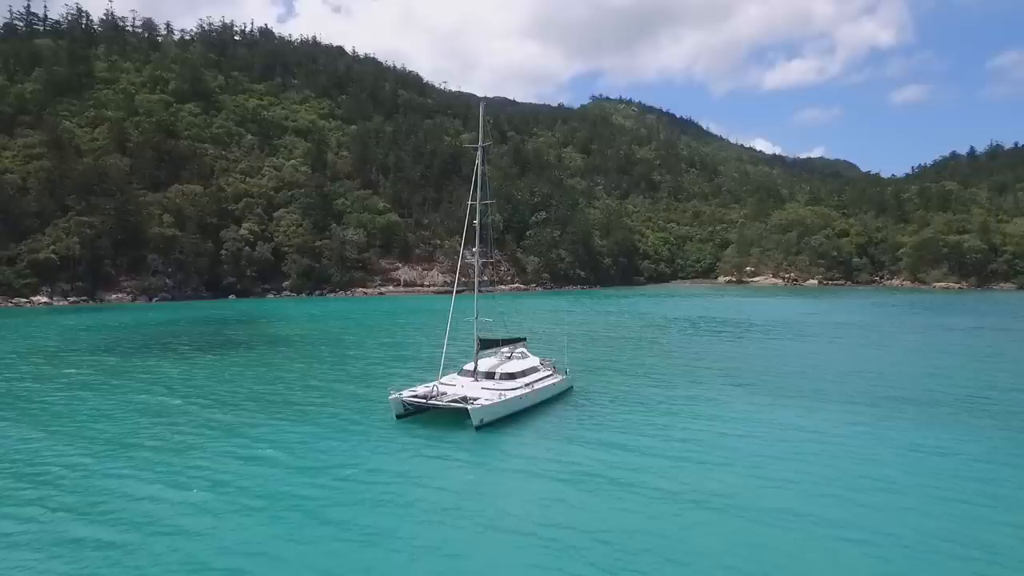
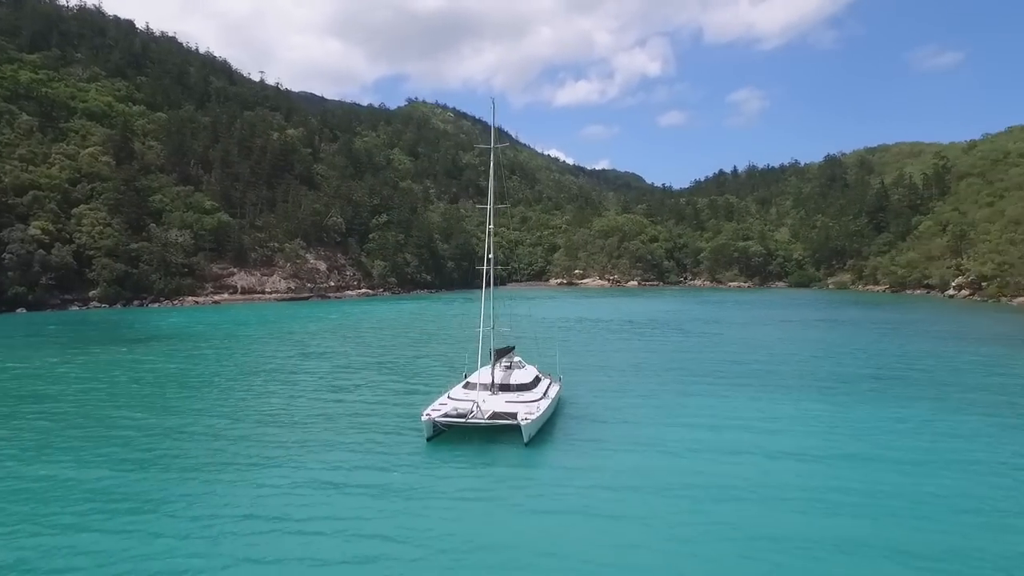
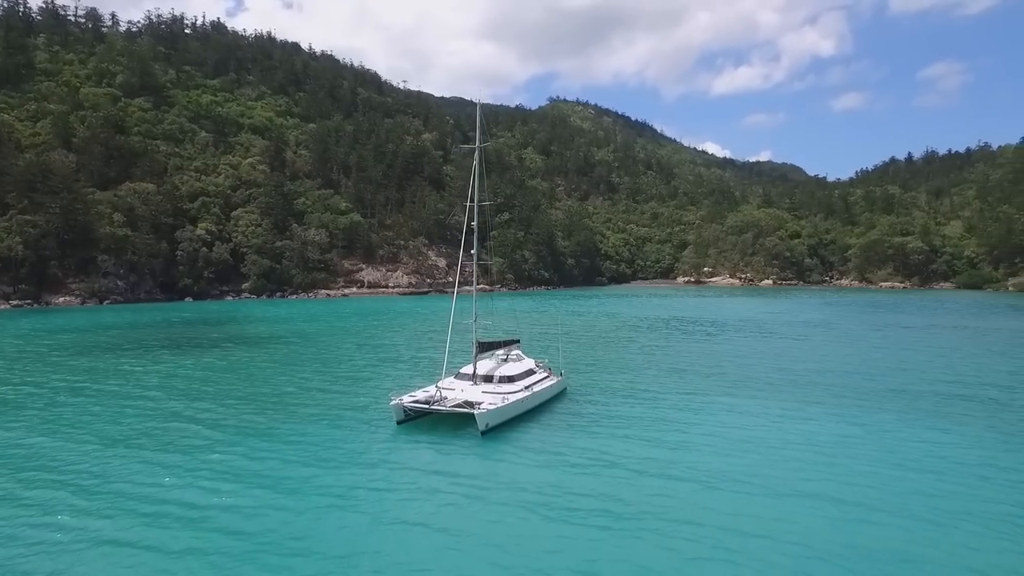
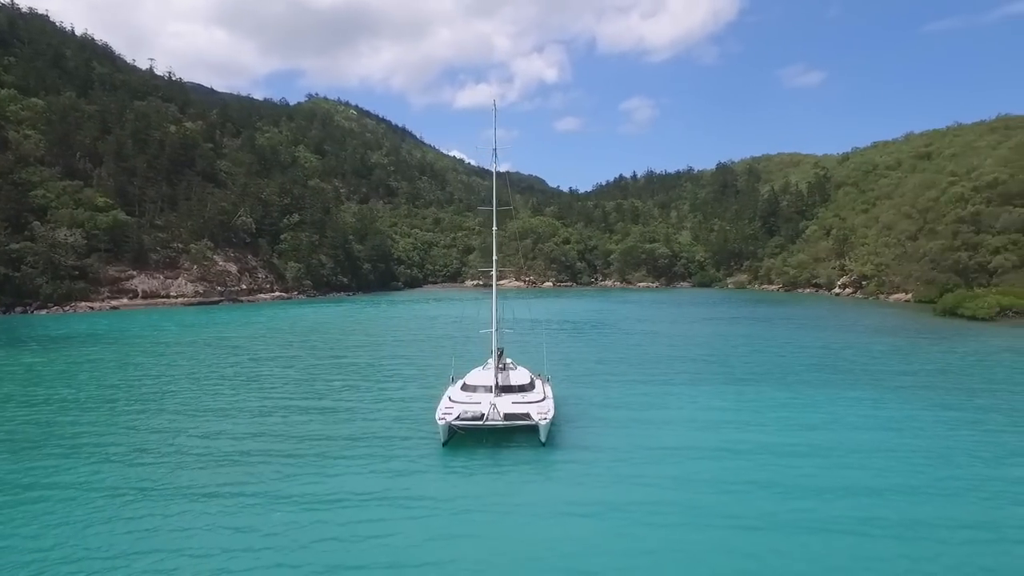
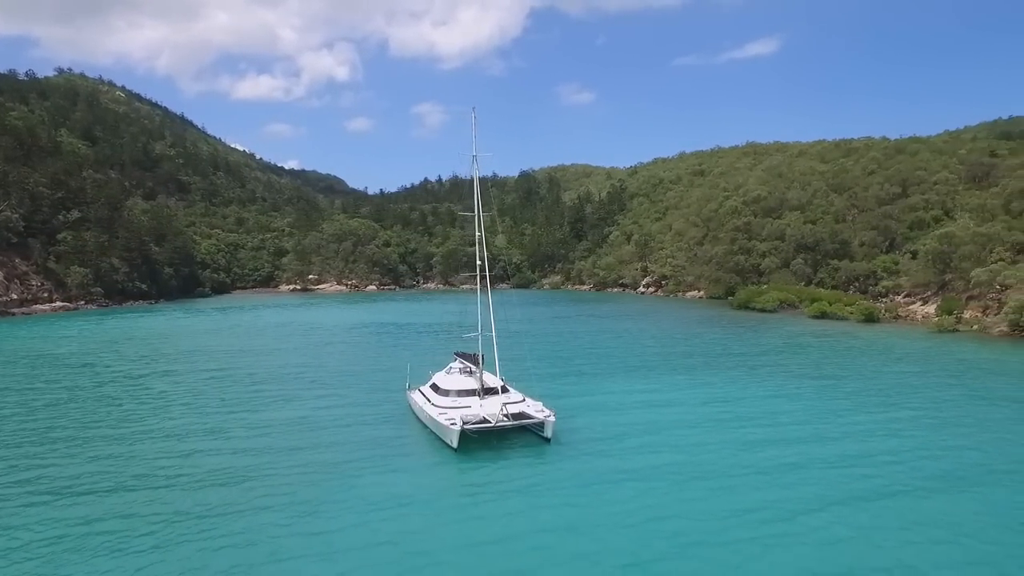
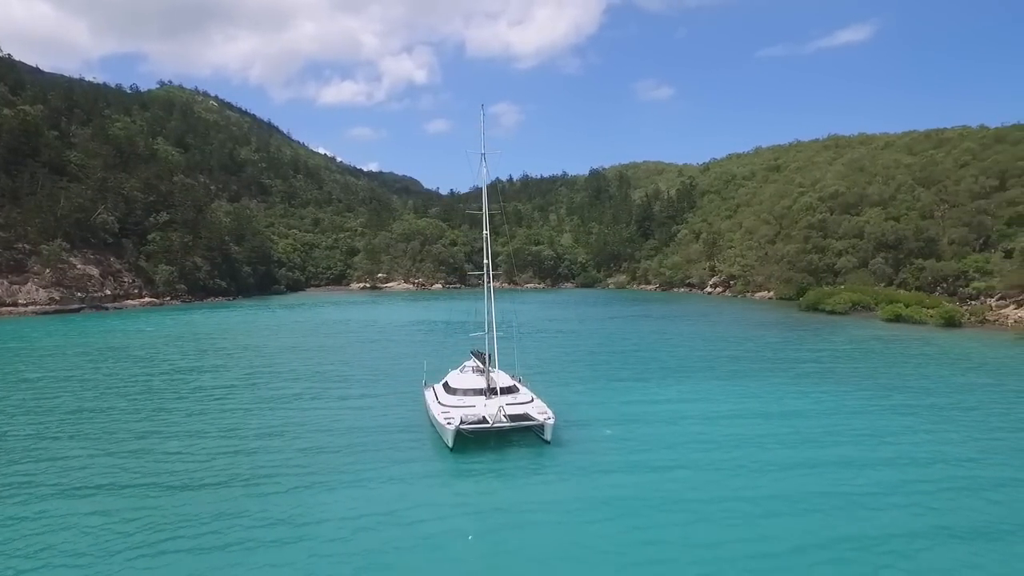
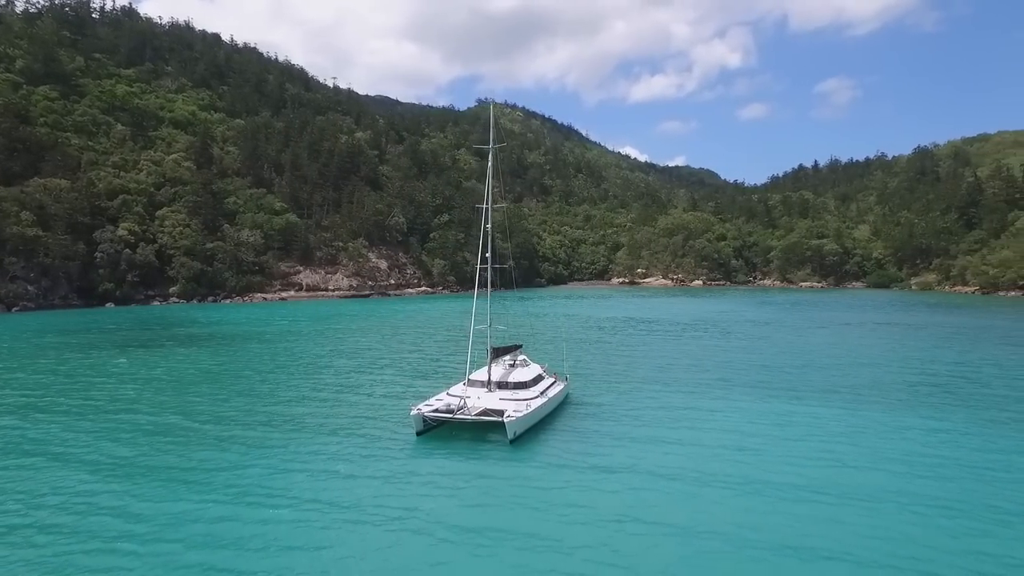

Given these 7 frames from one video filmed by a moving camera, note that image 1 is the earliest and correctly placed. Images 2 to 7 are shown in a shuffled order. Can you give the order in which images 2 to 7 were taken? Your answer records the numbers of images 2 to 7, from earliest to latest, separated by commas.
3, 7, 2, 4, 6, 5
